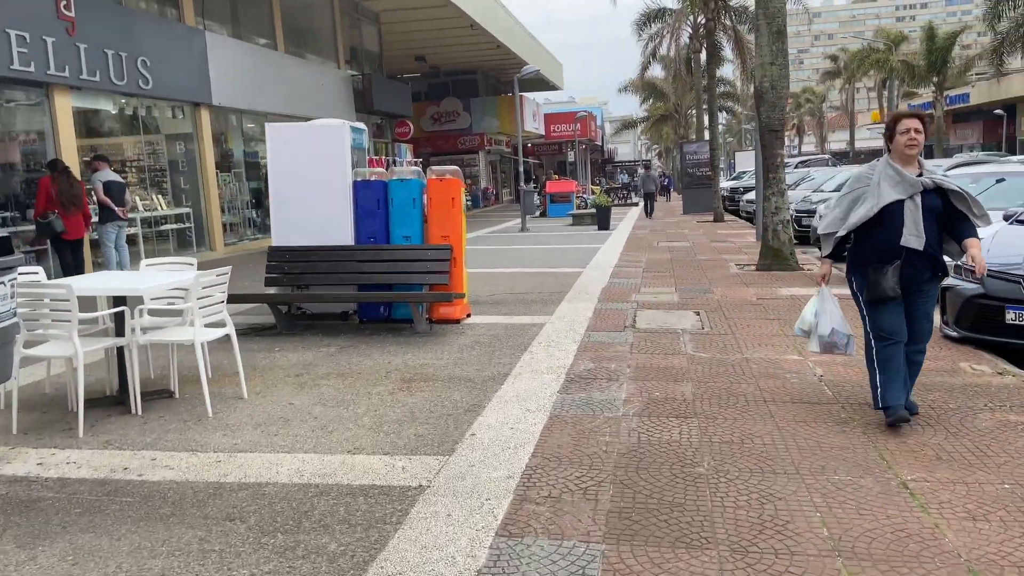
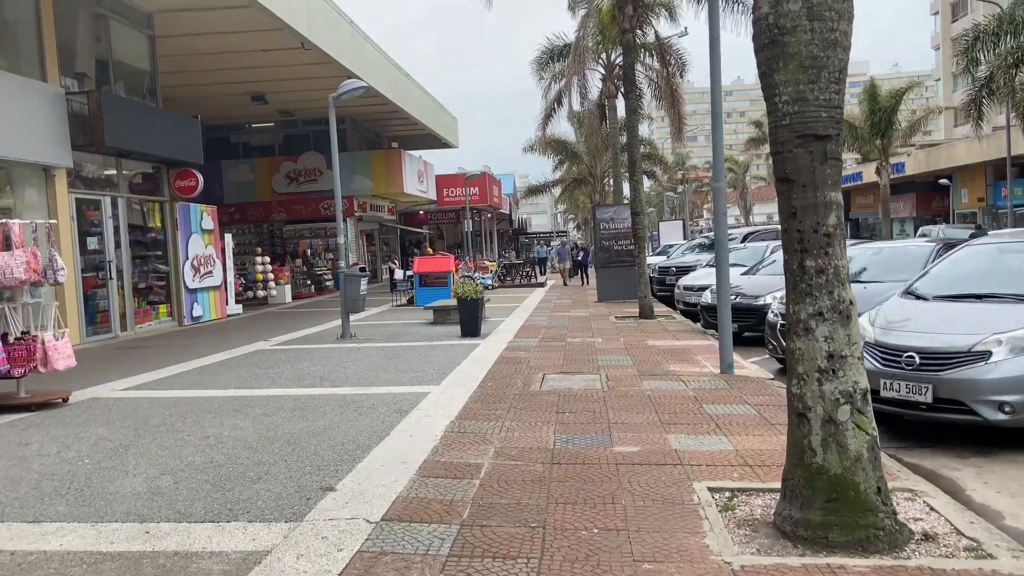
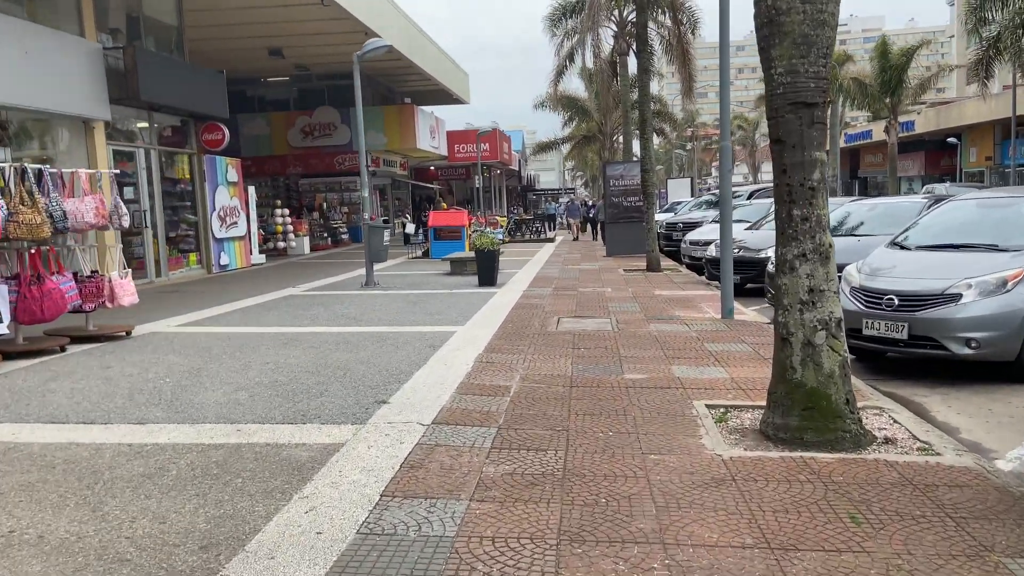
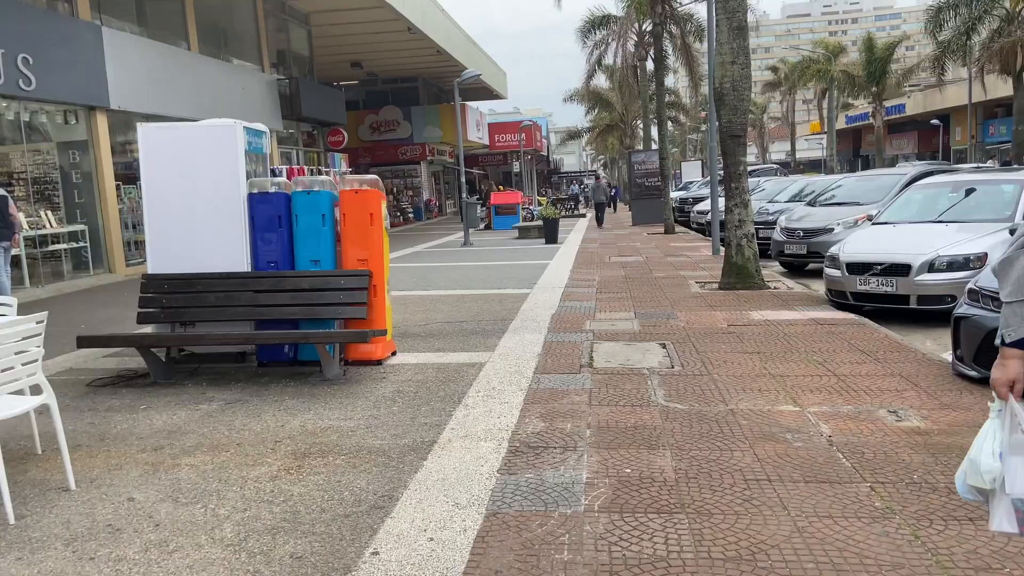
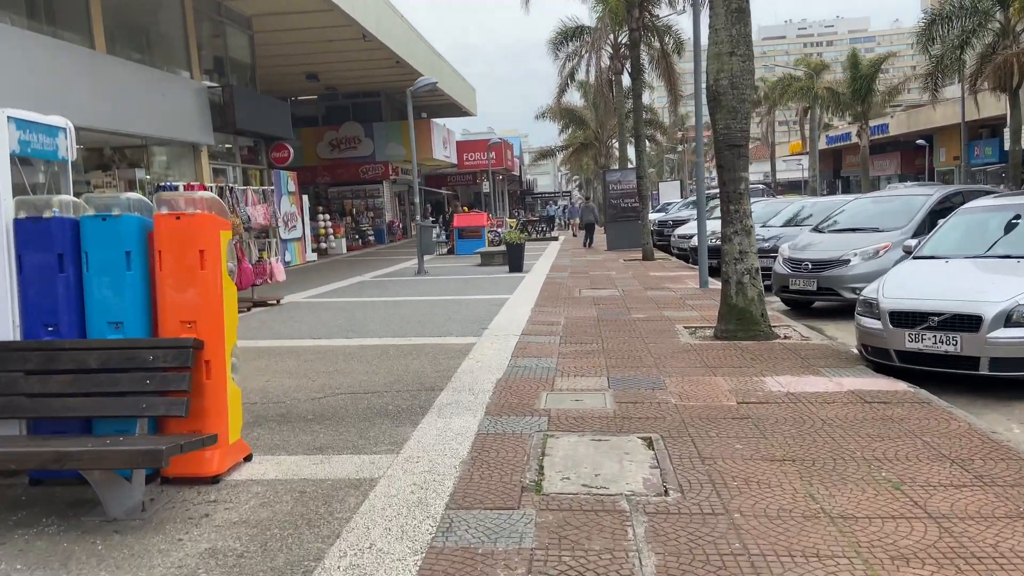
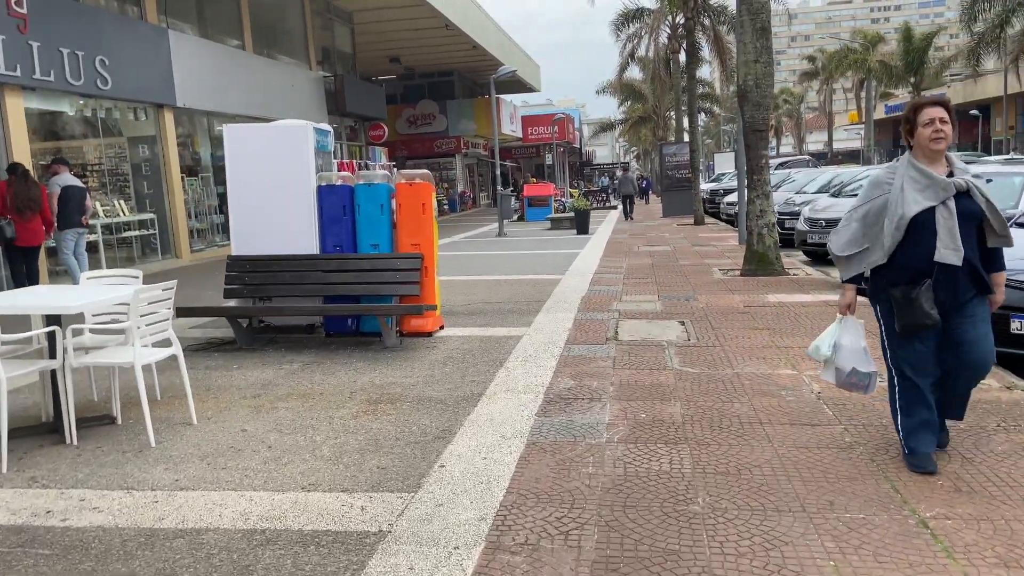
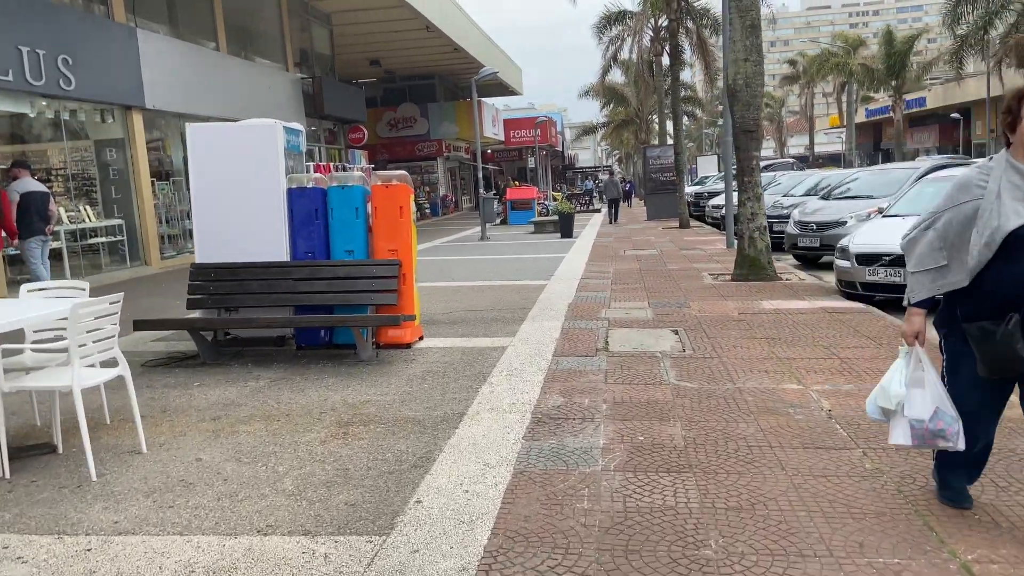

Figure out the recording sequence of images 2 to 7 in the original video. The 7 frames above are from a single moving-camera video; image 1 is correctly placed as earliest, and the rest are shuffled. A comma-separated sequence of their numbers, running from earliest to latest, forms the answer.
6, 7, 4, 5, 3, 2
